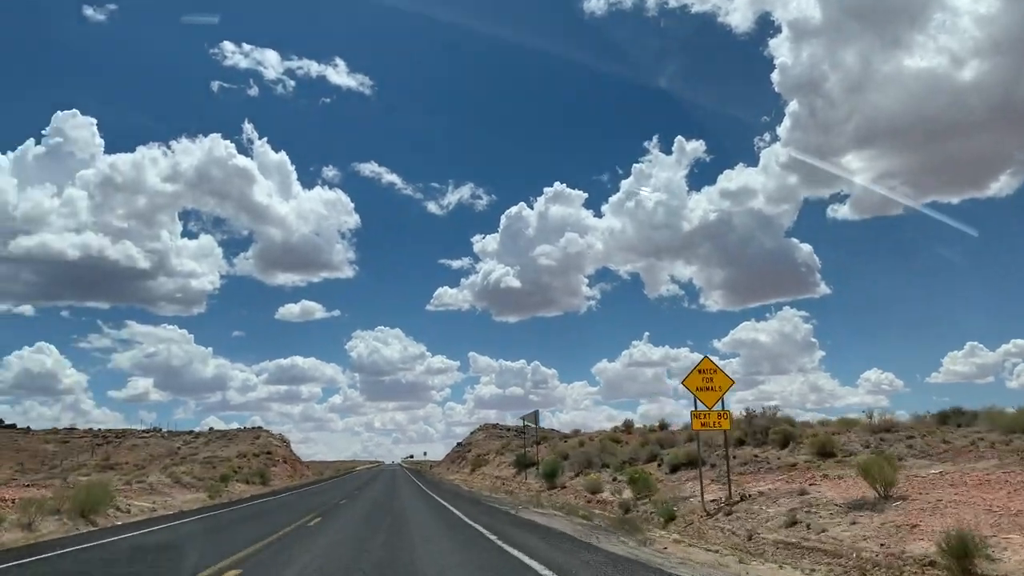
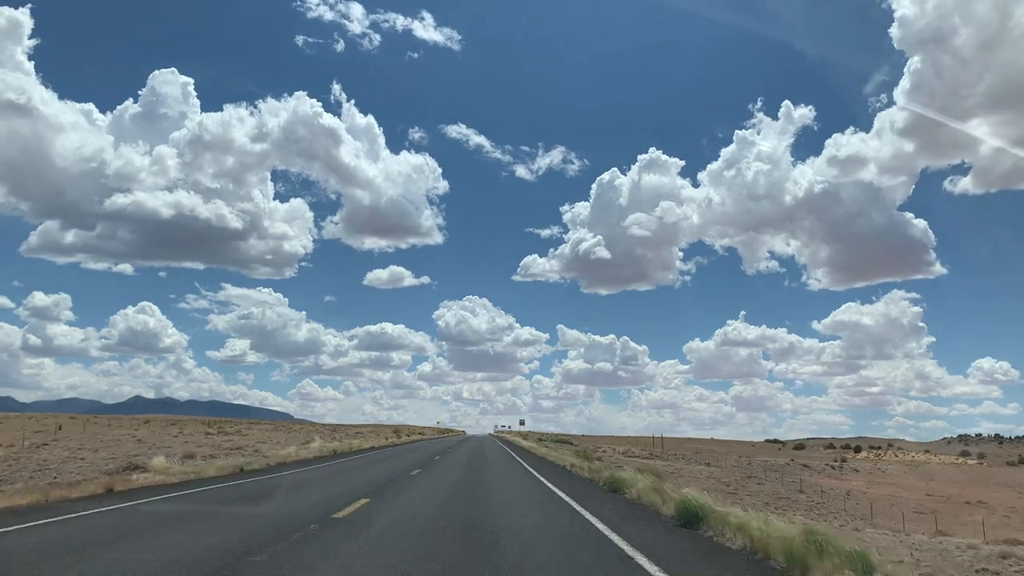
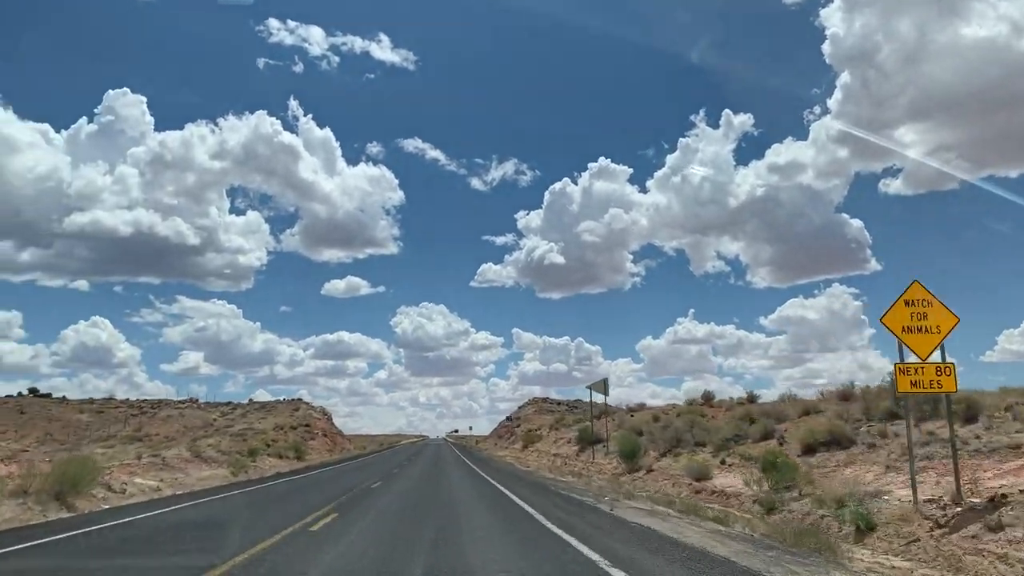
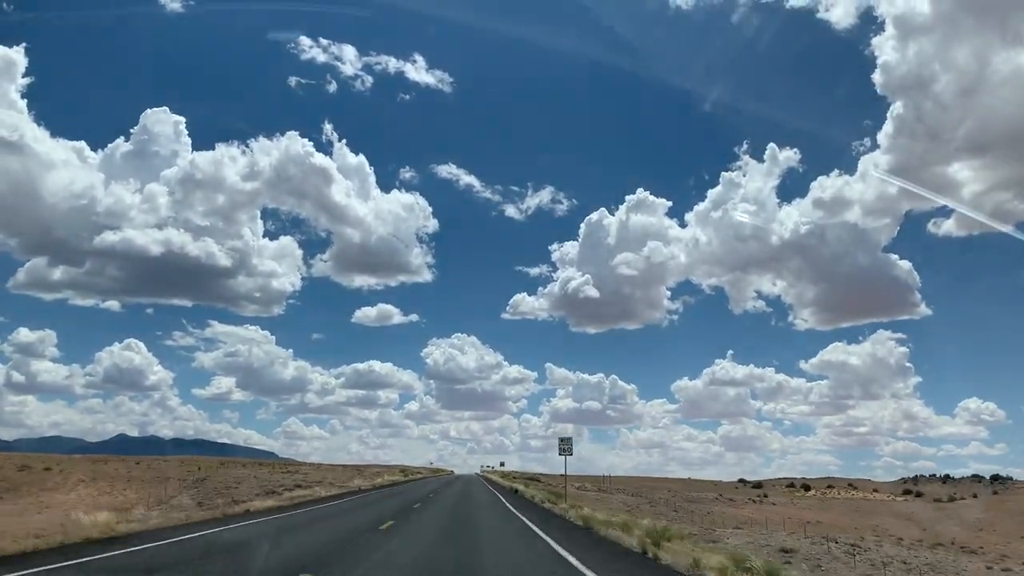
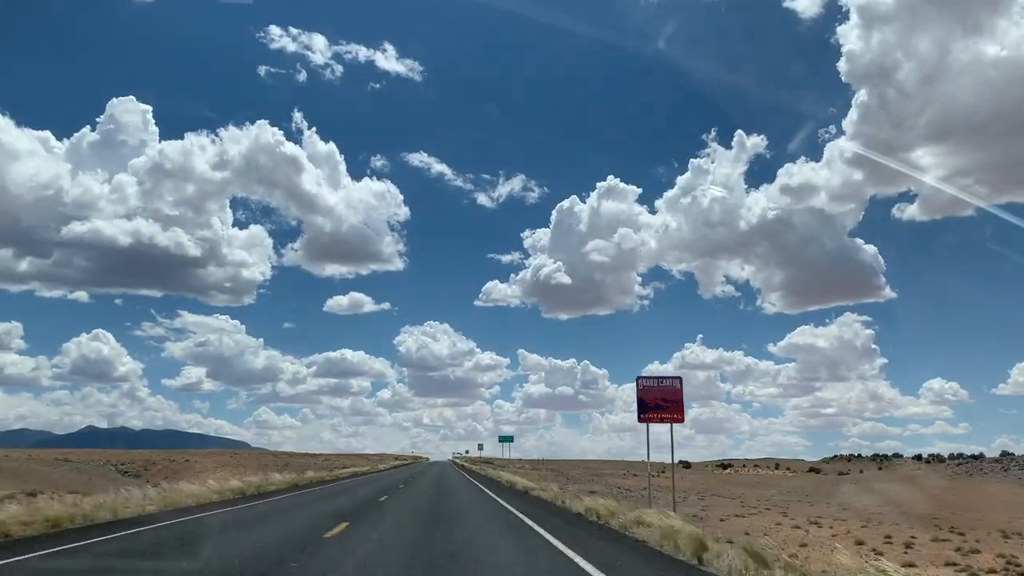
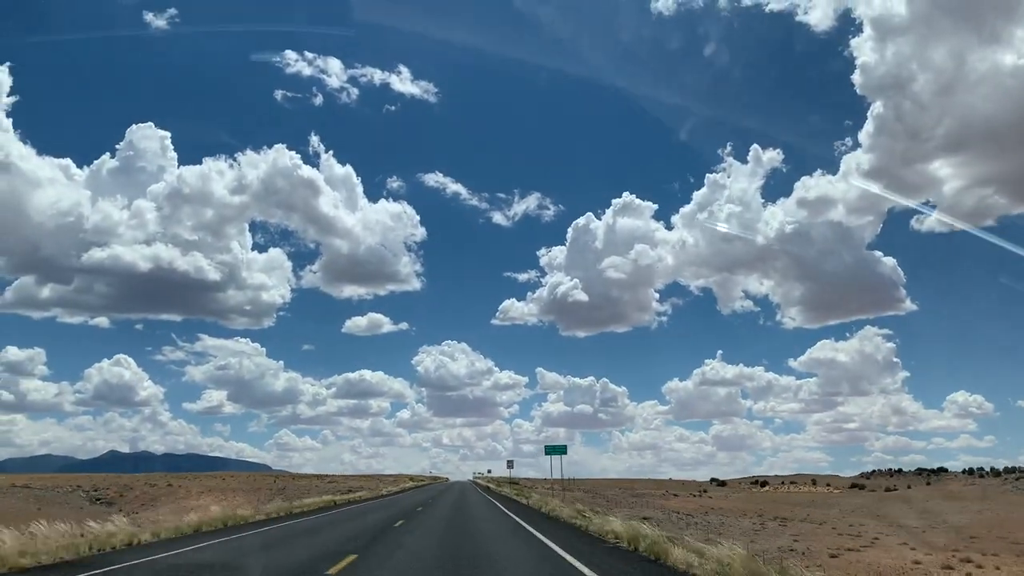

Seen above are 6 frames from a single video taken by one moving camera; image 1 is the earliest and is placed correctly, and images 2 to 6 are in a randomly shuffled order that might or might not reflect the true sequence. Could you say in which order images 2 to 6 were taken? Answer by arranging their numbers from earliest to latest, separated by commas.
3, 5, 6, 4, 2
